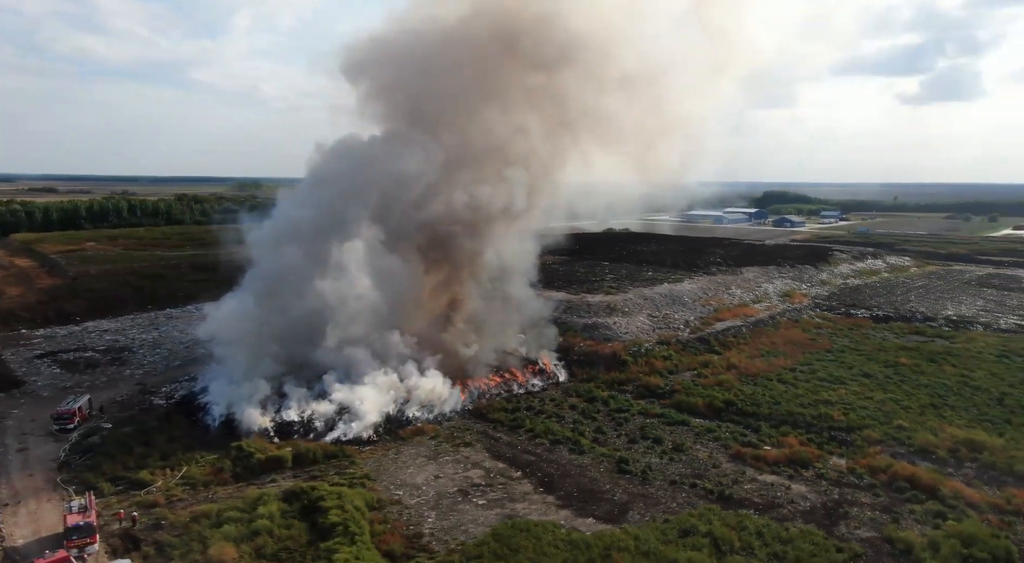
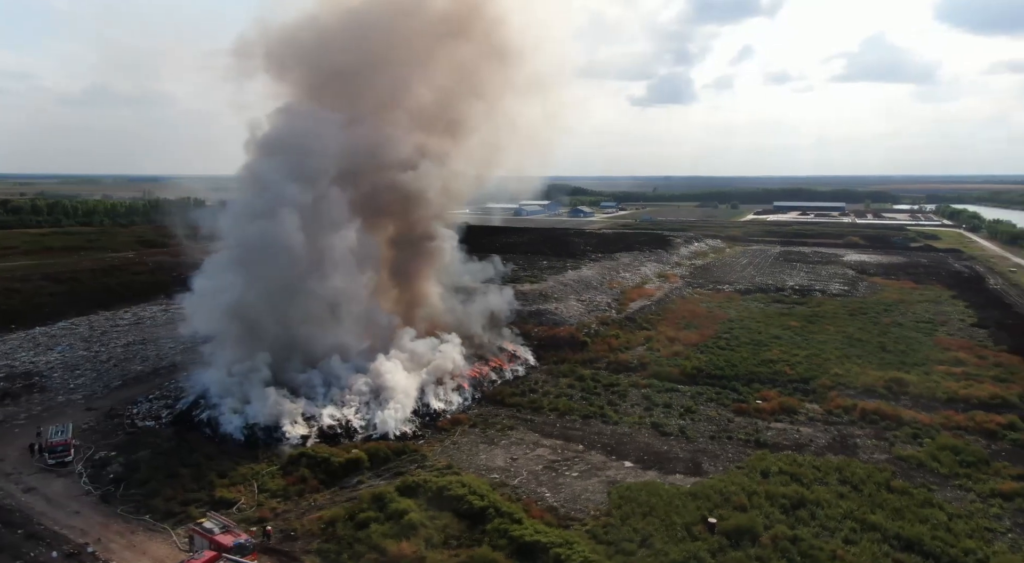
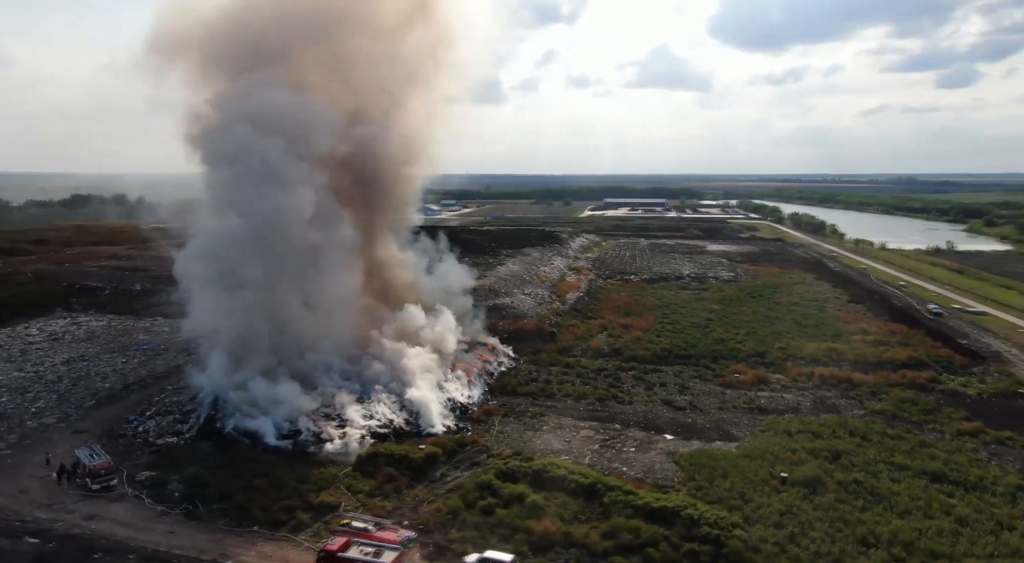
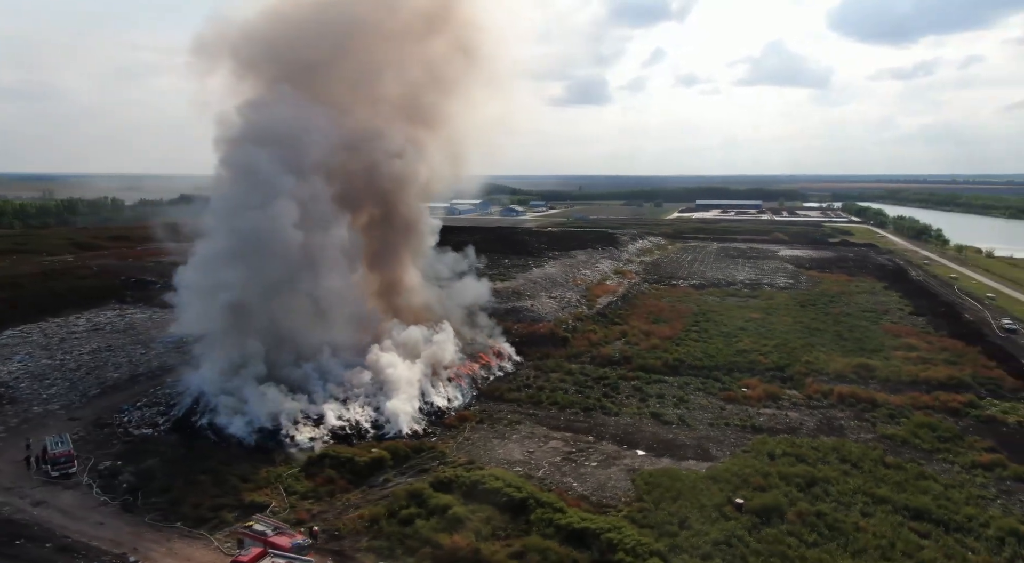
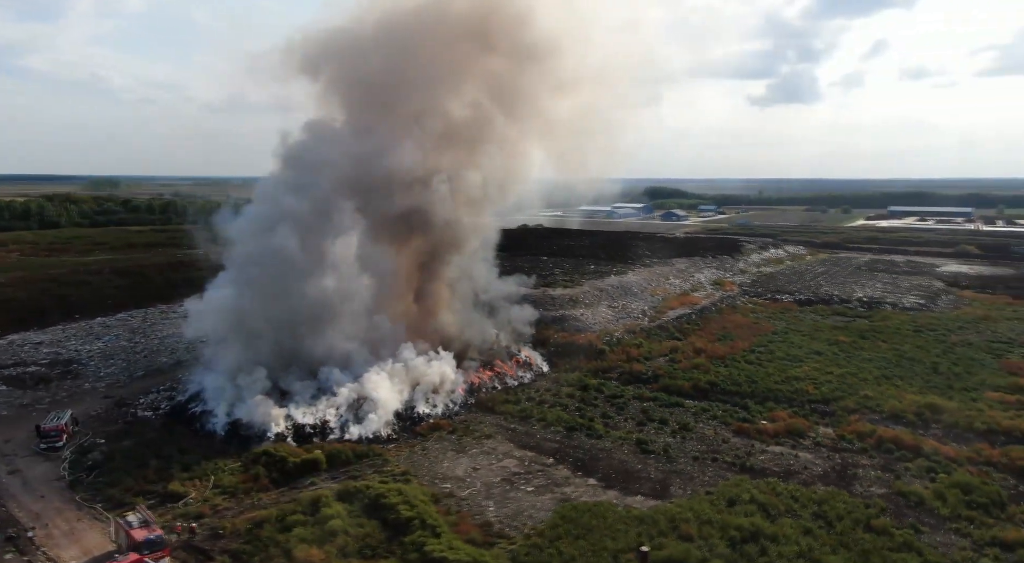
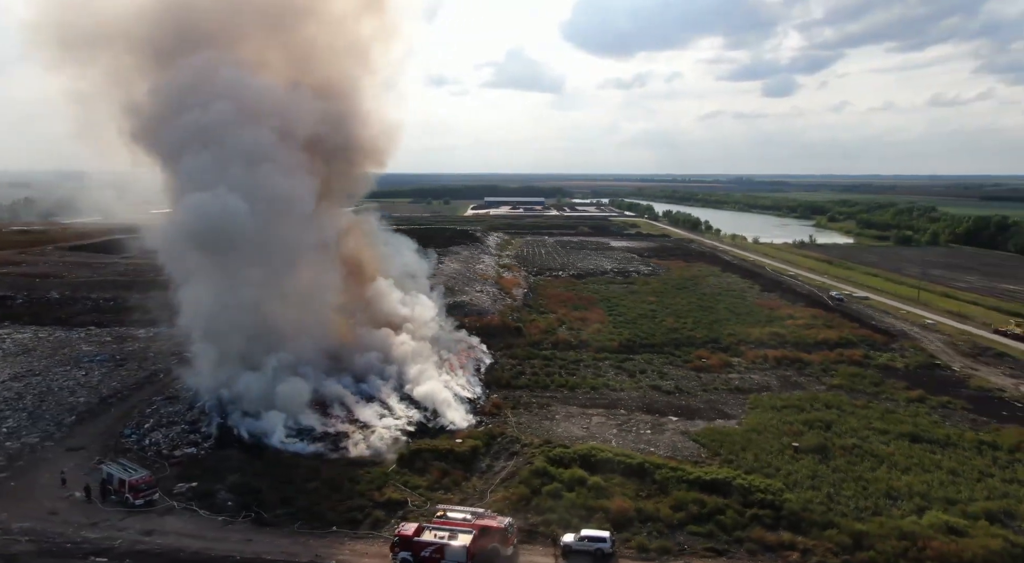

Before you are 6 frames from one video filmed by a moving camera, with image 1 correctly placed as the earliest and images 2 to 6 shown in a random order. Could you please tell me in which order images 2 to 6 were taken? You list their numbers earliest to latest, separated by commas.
5, 2, 4, 3, 6
